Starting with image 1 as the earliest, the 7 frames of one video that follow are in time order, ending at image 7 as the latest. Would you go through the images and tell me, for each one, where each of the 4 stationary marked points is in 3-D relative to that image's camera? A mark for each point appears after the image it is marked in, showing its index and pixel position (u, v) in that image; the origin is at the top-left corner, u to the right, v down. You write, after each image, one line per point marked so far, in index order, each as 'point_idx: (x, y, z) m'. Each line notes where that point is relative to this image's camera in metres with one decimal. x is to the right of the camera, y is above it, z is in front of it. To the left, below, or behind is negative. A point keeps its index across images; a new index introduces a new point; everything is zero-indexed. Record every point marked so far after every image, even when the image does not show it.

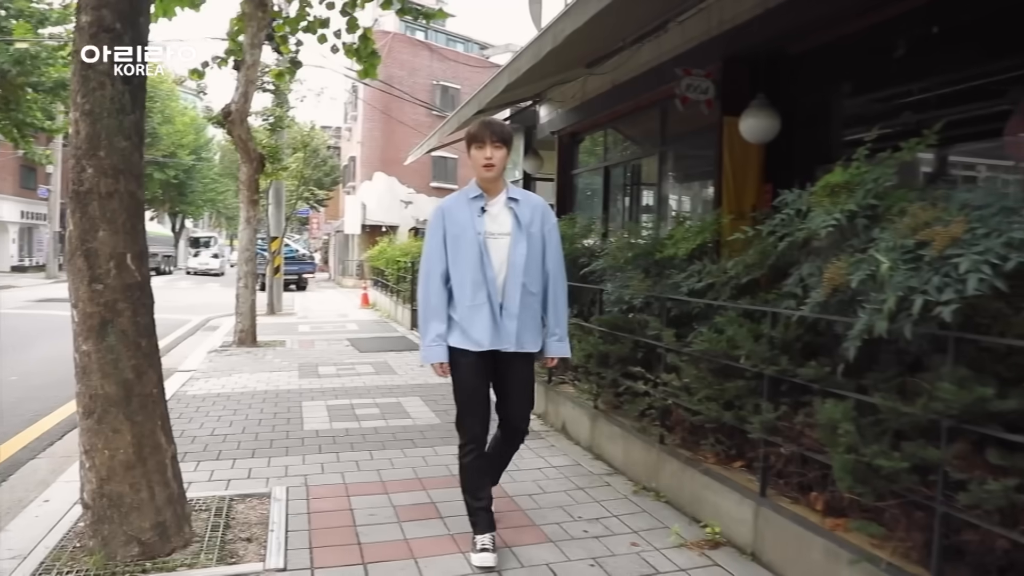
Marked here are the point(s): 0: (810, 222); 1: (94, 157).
0: (+1.1, +0.3, +2.8) m
1: (-1.6, +0.5, +2.9) m
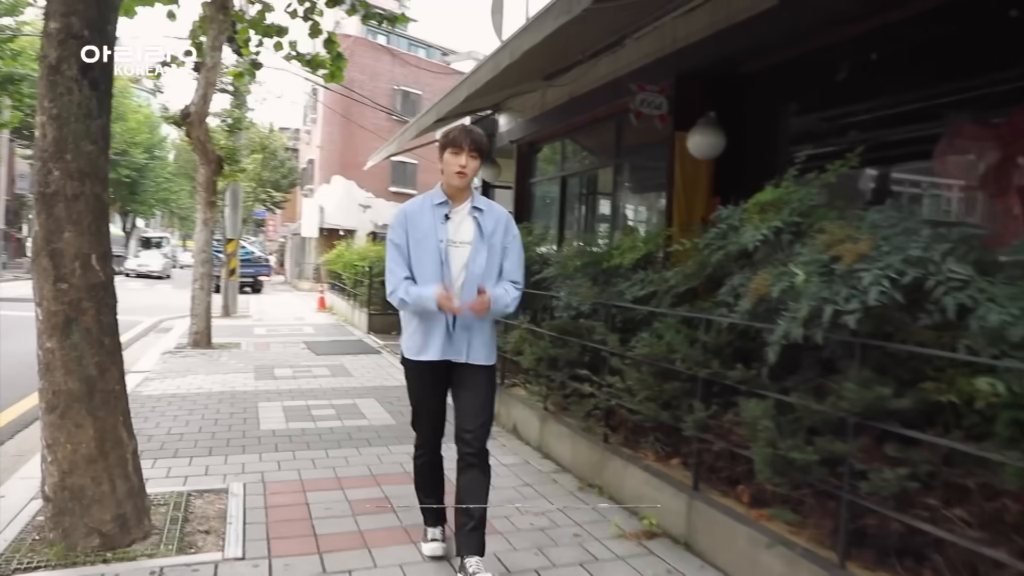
0: (+1.0, +0.2, +3.1) m
1: (-1.8, +0.5, +2.9) m
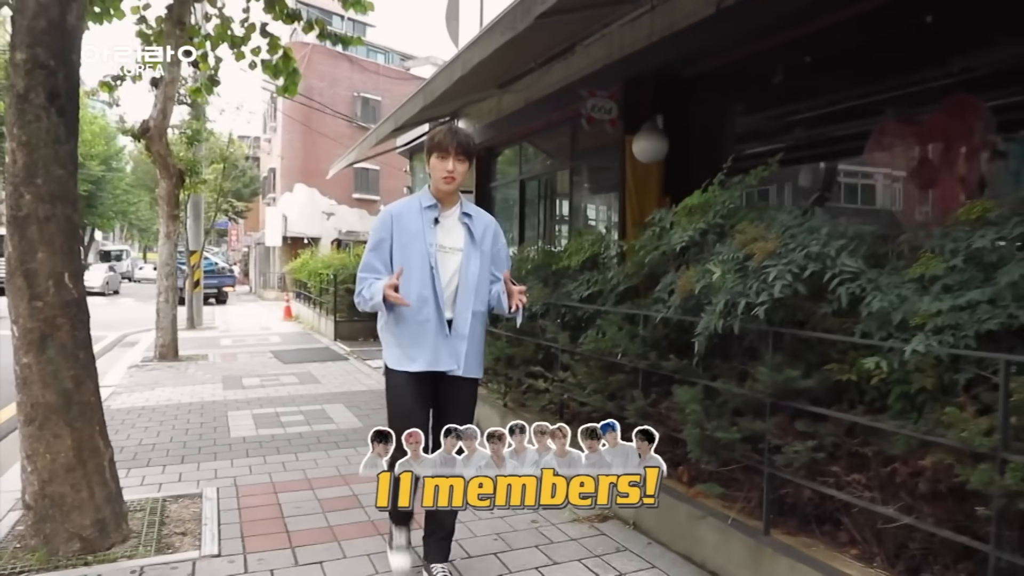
0: (+0.7, +0.2, +3.3) m
1: (-2.0, +0.4, +3.1) m
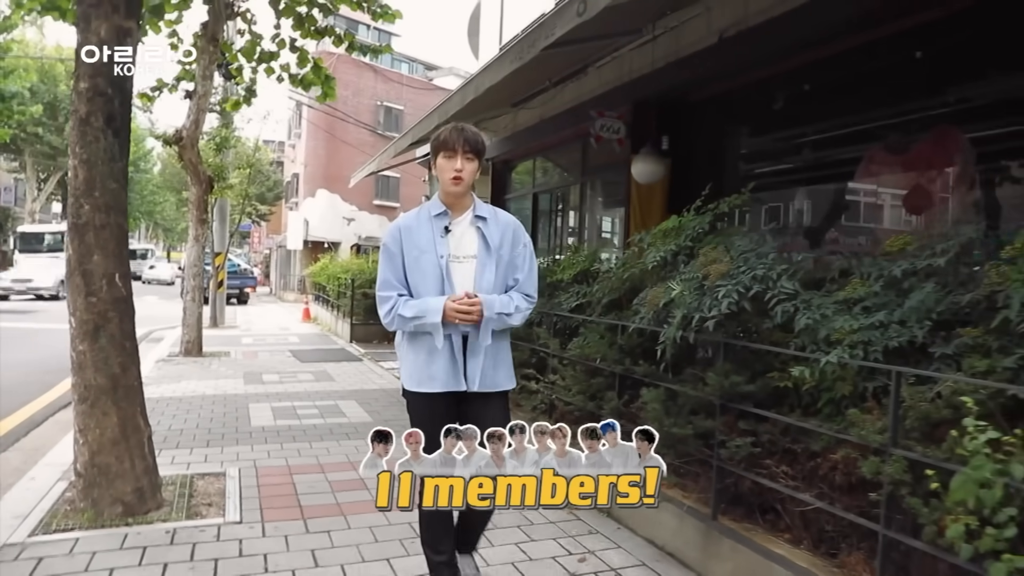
0: (+0.7, +0.2, +3.7) m
1: (-2.1, +0.5, +3.6) m
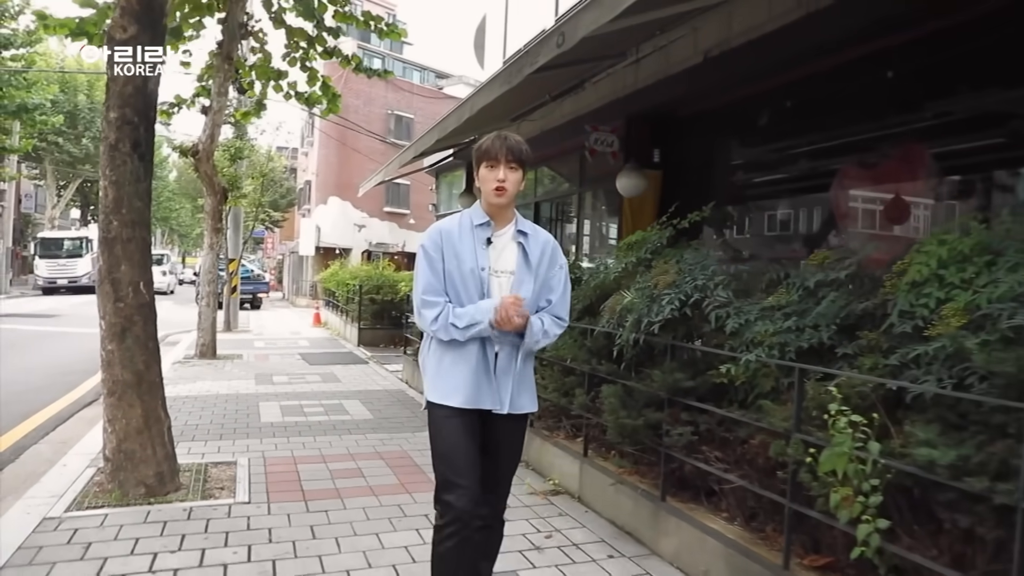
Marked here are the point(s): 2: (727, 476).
0: (+0.6, +0.1, +4.2) m
1: (-2.2, +0.4, +4.1) m
2: (+0.9, -0.8, +3.1) m
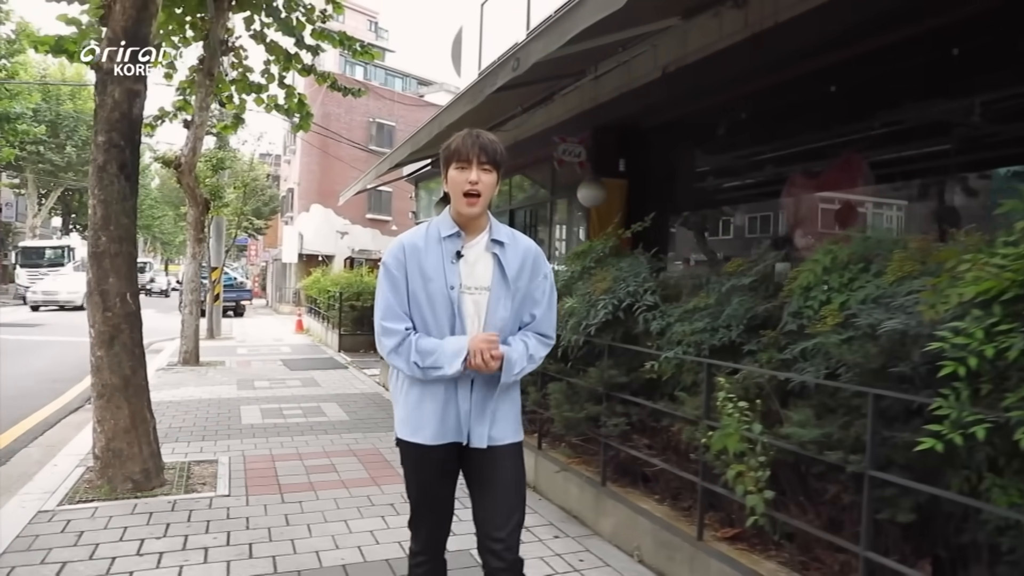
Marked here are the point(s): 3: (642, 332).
0: (+0.3, +0.1, +4.6) m
1: (-2.5, +0.3, +4.4) m
2: (+0.7, -0.8, +3.5) m
3: (+0.7, -0.2, +3.8) m
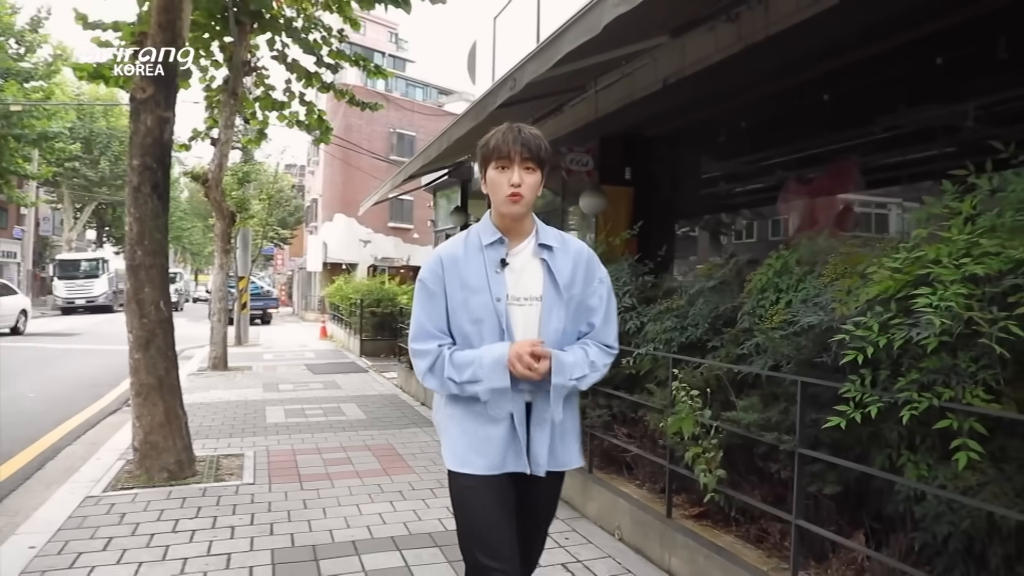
0: (+0.3, 0.0, +5.0) m
1: (-2.5, +0.3, +4.9) m
2: (+0.6, -0.9, +3.9) m
3: (+0.6, -0.3, +4.2) m
